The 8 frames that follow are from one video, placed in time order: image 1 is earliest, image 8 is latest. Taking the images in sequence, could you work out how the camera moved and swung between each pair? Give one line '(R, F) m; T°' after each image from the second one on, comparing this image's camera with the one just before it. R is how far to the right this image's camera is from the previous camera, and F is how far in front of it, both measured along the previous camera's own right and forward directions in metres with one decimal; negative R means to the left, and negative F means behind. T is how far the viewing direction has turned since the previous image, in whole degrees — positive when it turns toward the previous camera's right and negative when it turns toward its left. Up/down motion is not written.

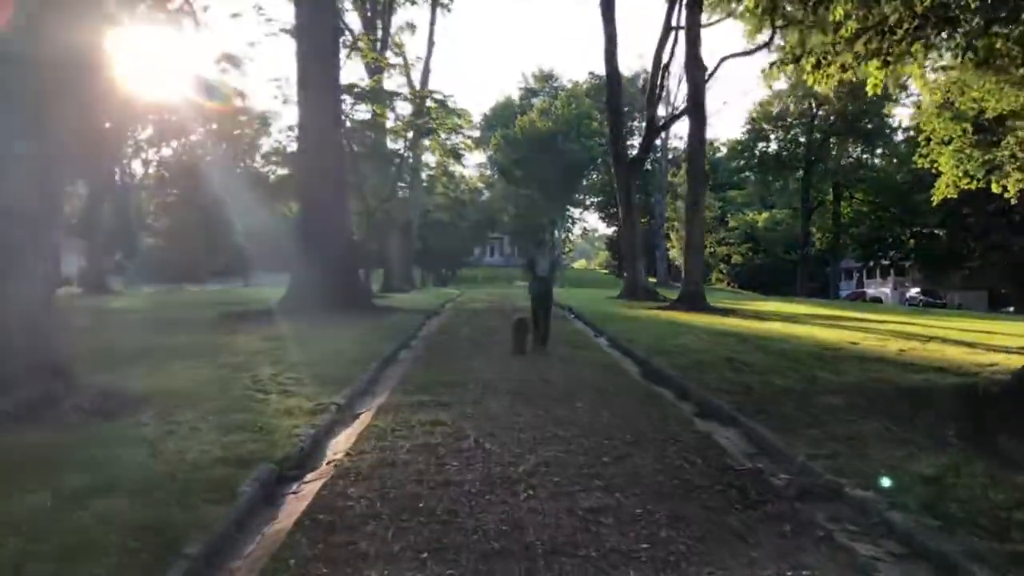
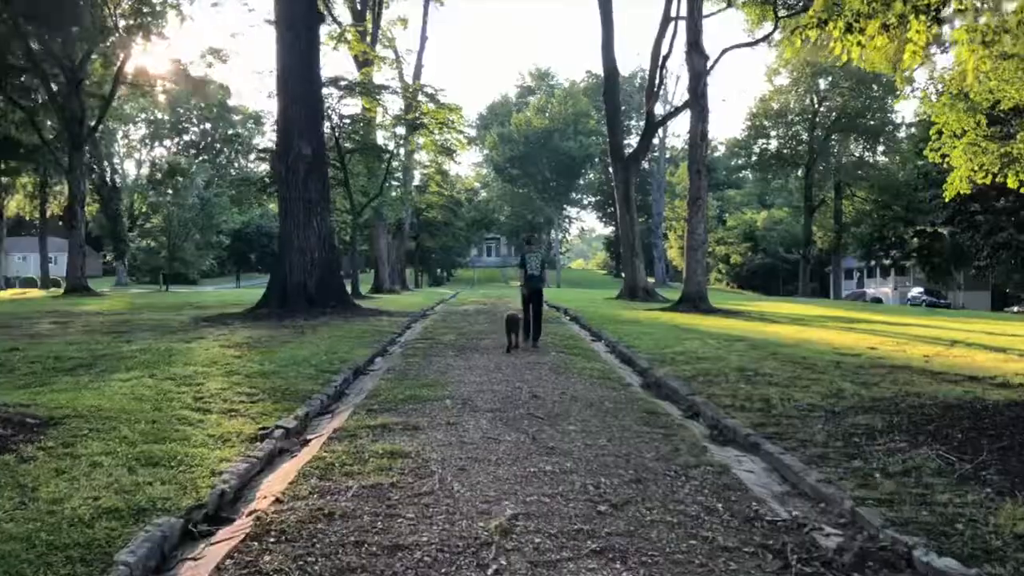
(+0.2, +1.3) m; 0°
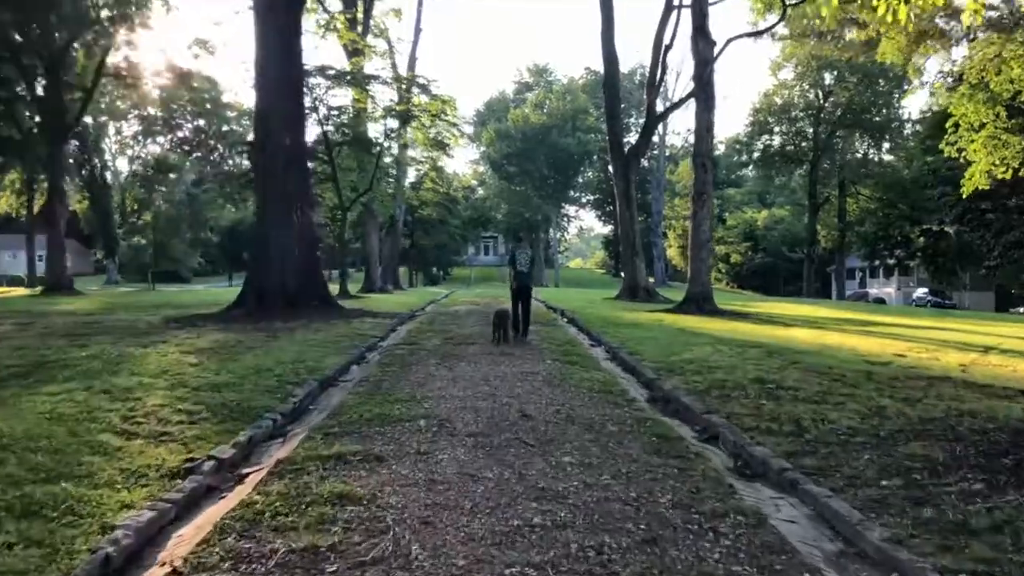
(+0.1, +1.2) m; 0°
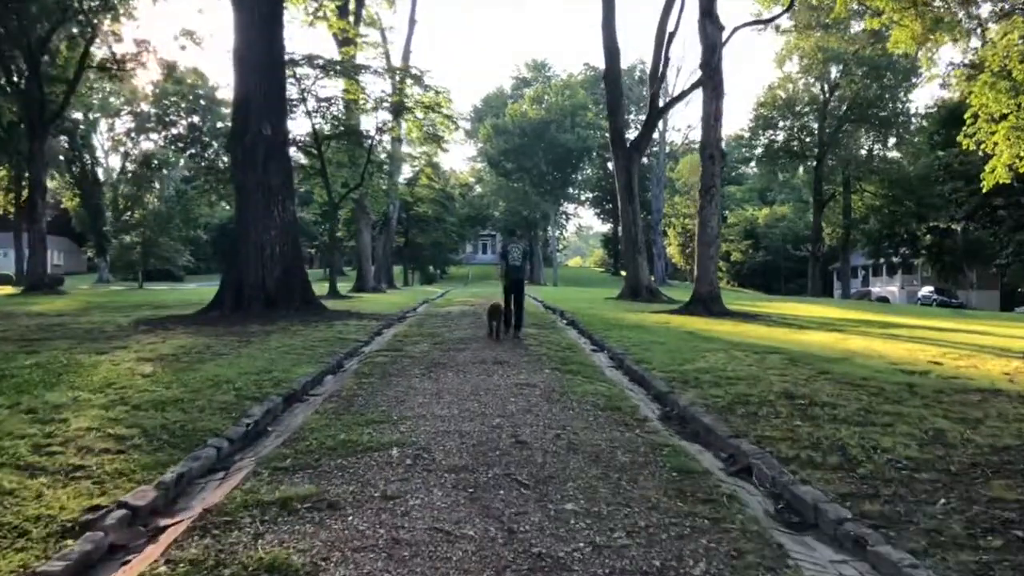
(+0.1, +1.2) m; 0°
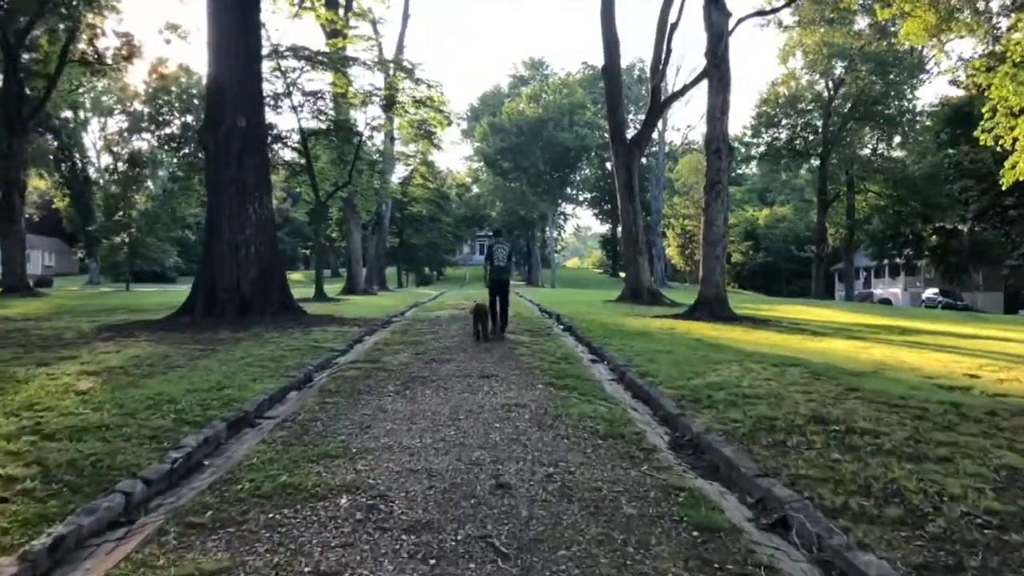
(+0.2, +1.2) m; 0°
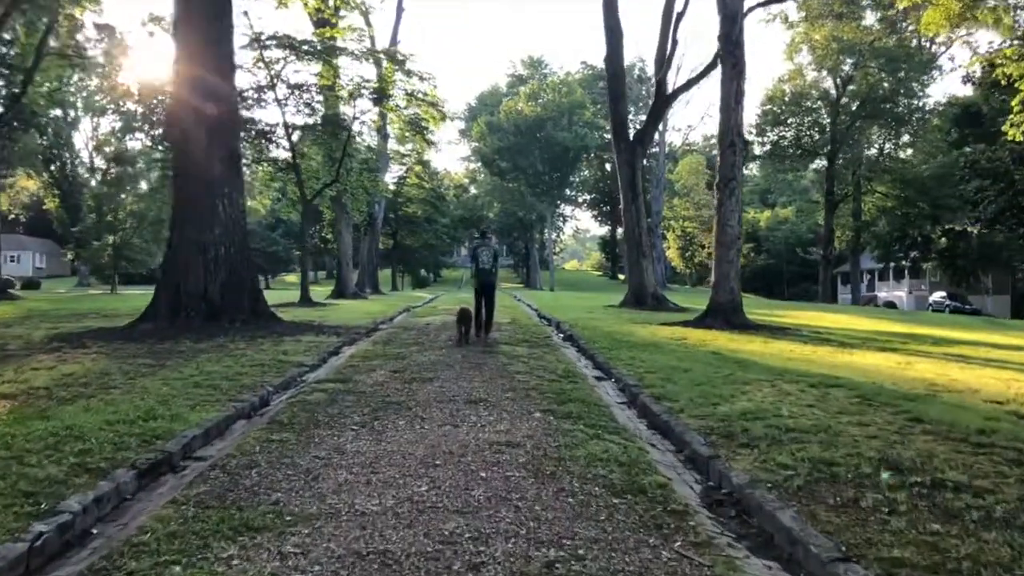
(+0.1, +1.5) m; 0°
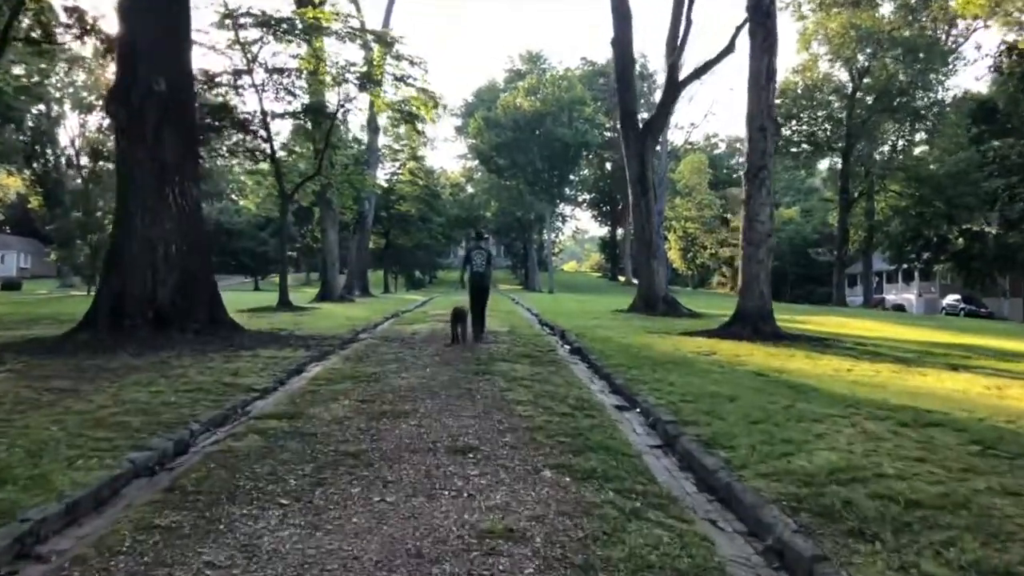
(0.0, +2.0) m; 0°
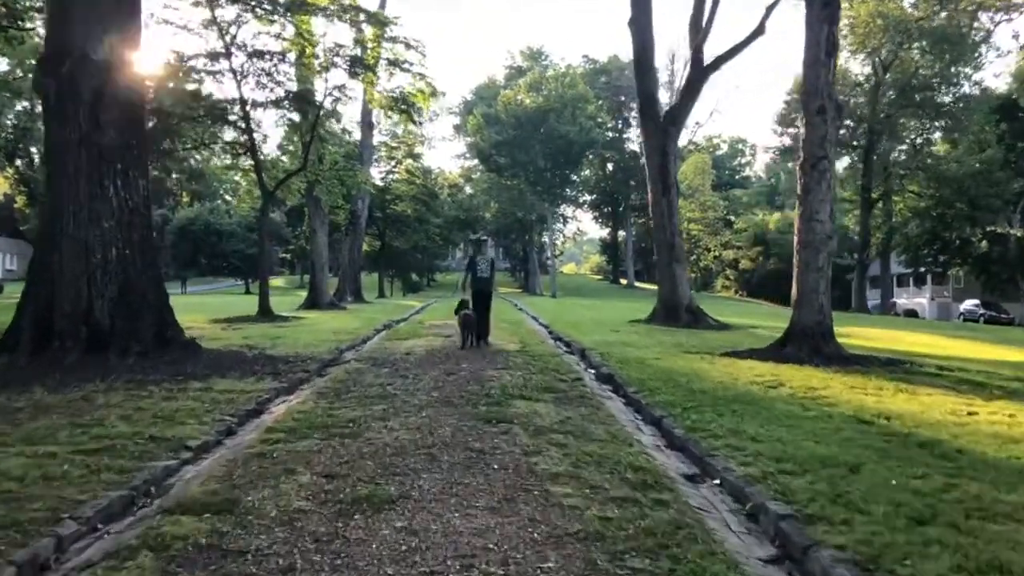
(-0.3, +2.3) m; 0°
